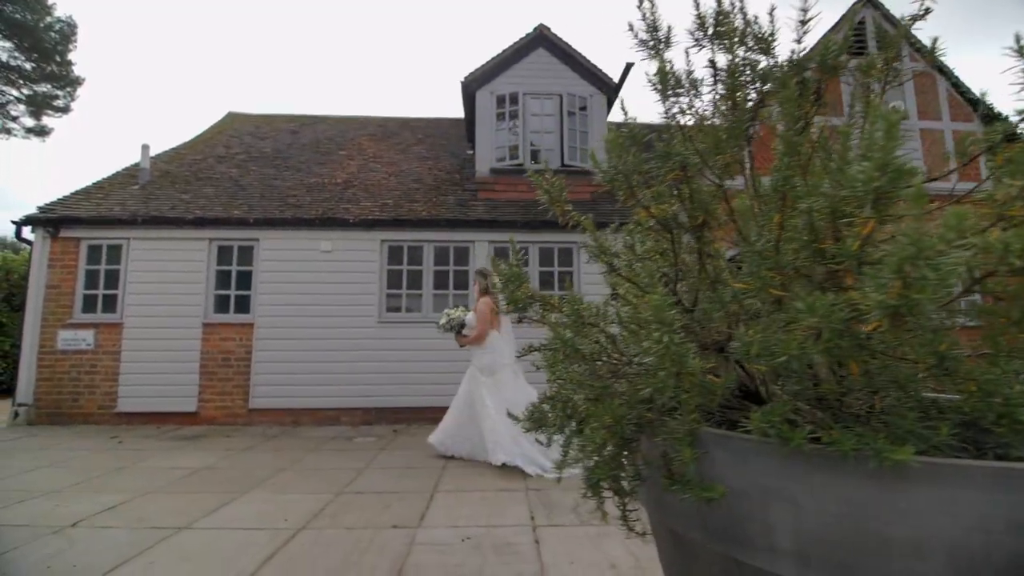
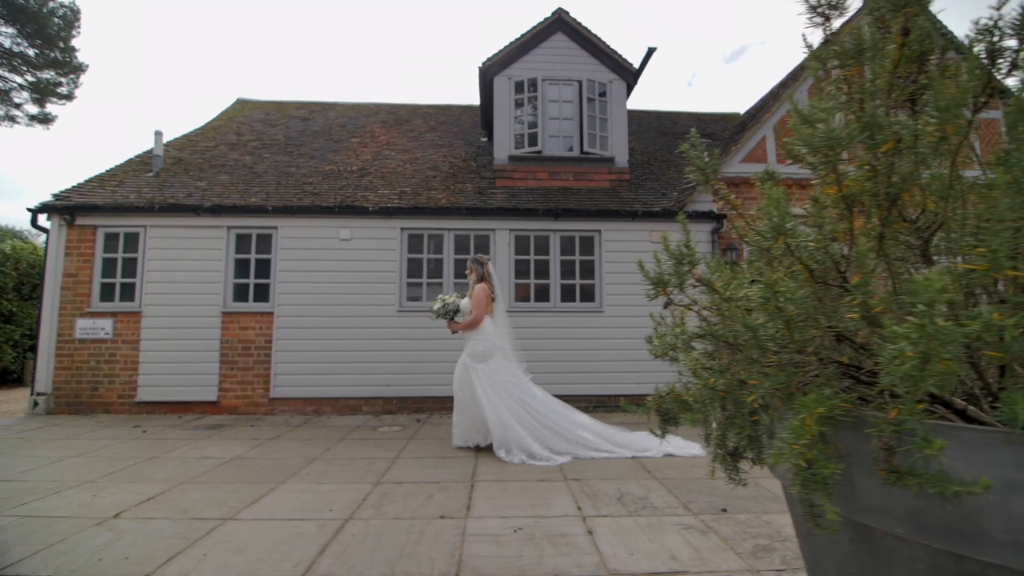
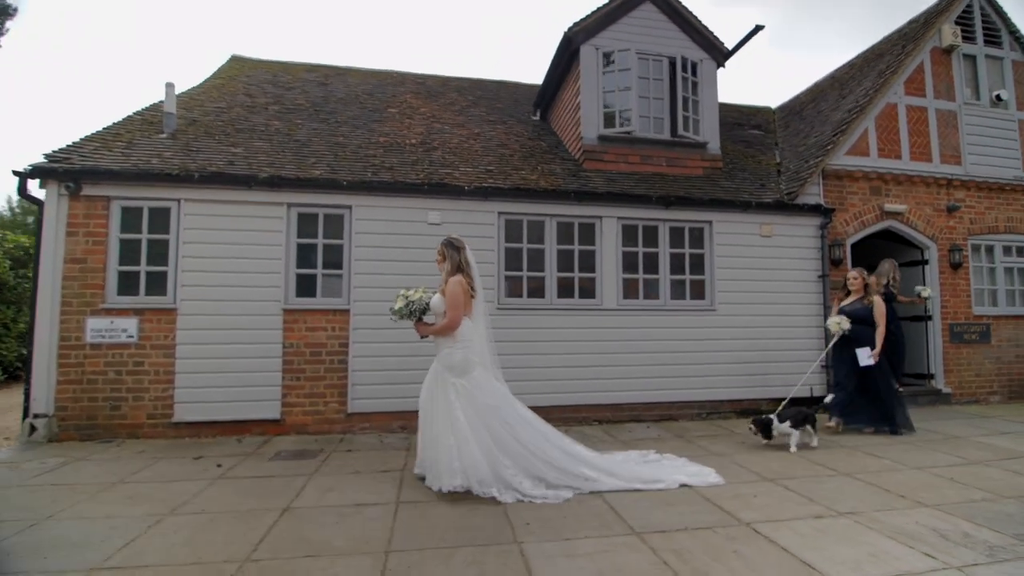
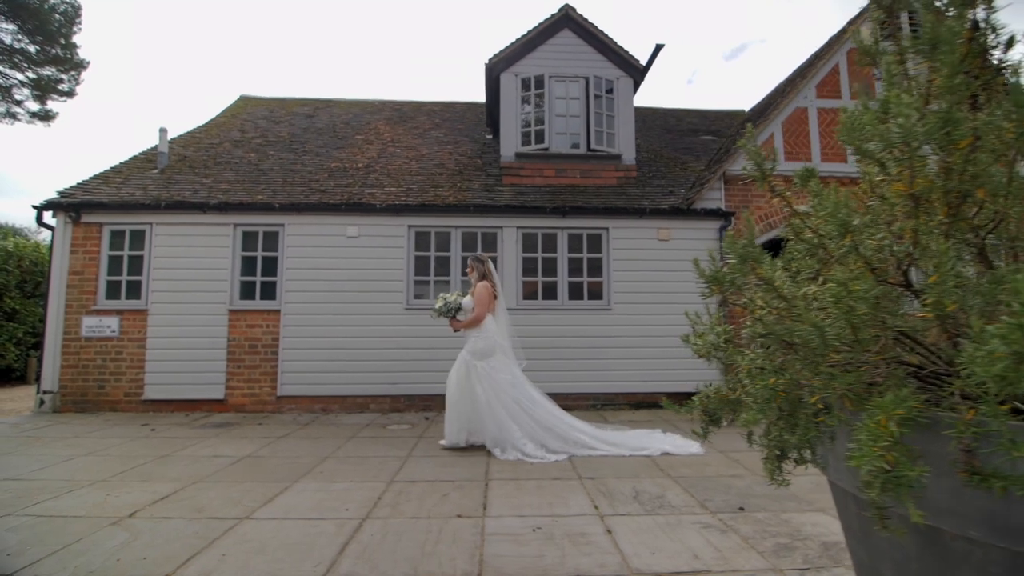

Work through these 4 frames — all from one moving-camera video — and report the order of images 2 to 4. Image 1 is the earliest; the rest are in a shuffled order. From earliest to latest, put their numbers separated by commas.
2, 4, 3
